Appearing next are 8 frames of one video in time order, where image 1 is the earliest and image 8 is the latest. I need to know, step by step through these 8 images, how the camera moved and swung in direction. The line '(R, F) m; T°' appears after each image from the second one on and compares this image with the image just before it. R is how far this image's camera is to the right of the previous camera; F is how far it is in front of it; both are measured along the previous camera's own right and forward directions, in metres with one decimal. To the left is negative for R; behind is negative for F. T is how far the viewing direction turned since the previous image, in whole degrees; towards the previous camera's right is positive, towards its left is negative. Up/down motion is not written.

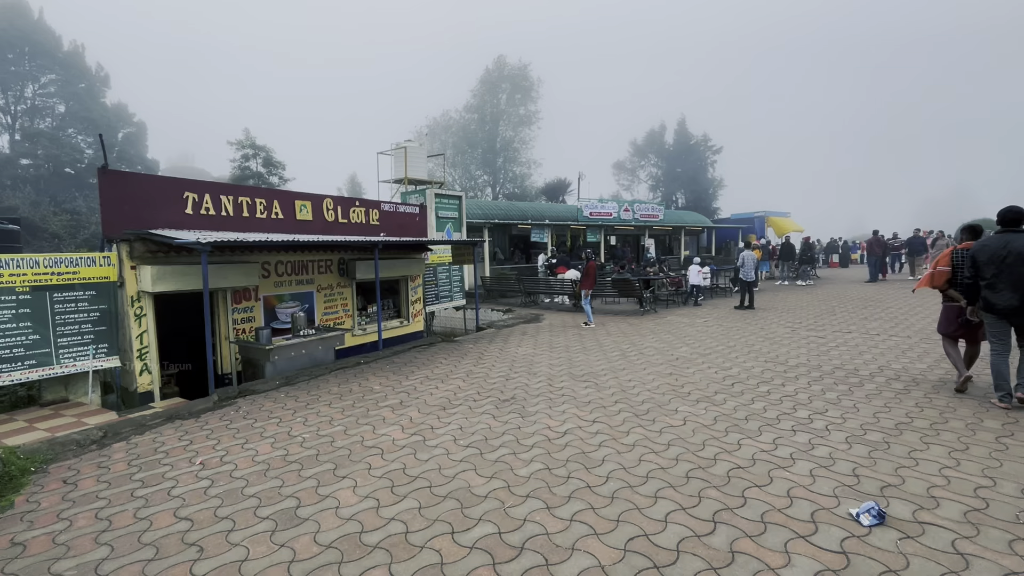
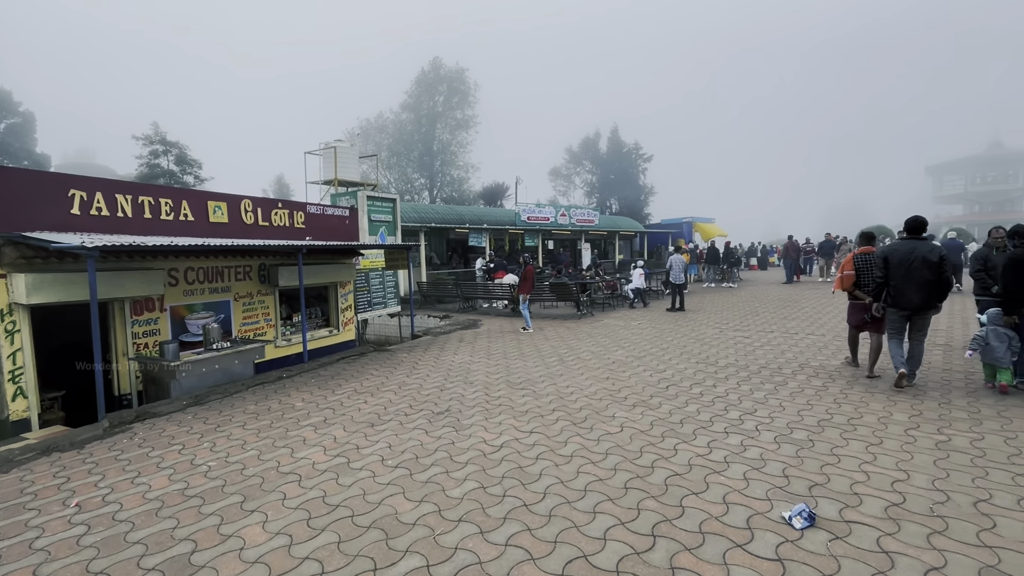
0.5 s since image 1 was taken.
(+0.1, +0.2) m; +7°
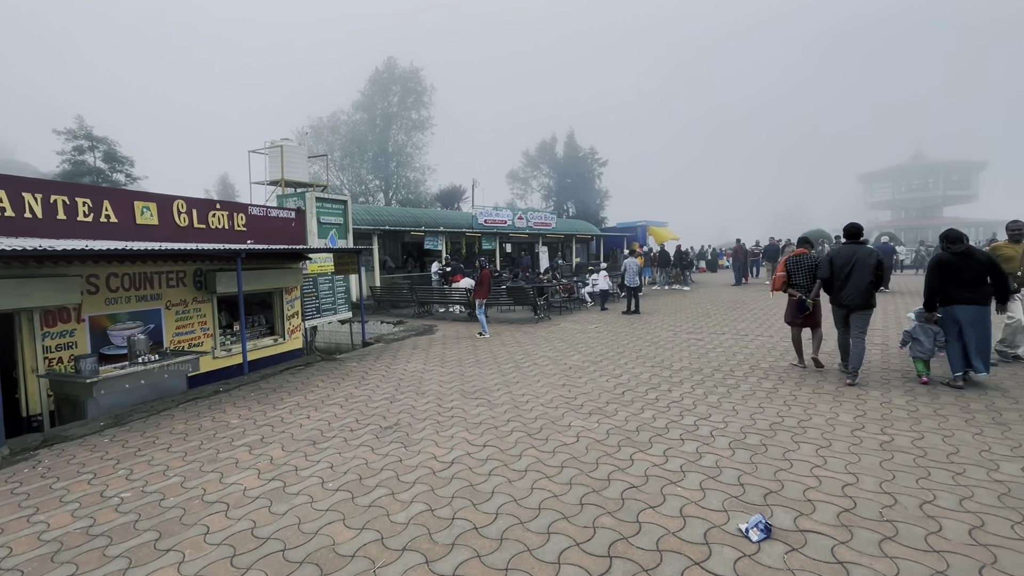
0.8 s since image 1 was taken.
(+0.1, +0.2) m; +5°
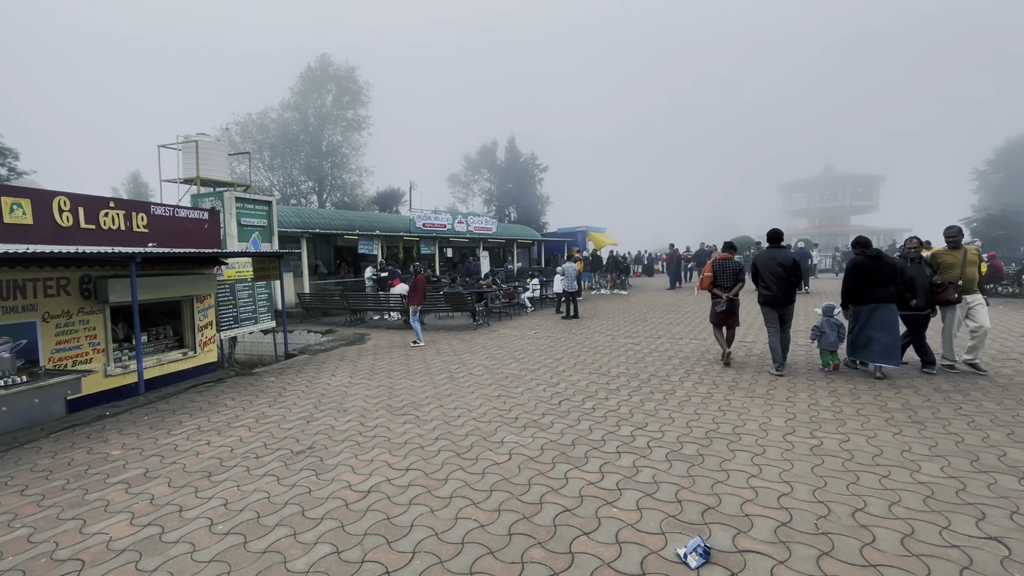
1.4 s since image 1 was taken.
(+0.1, +0.3) m; +7°
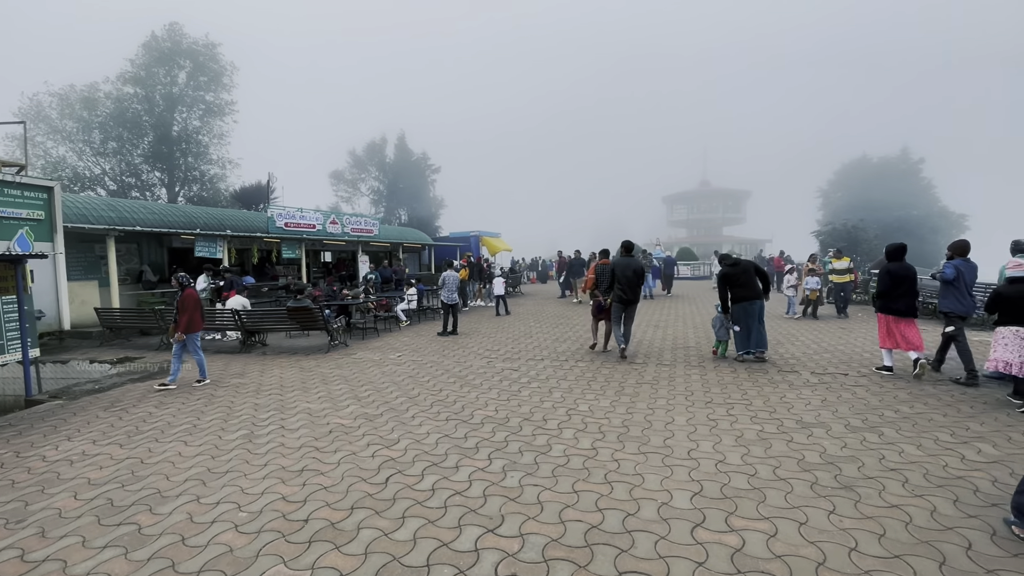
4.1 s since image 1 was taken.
(+0.7, +1.6) m; +12°
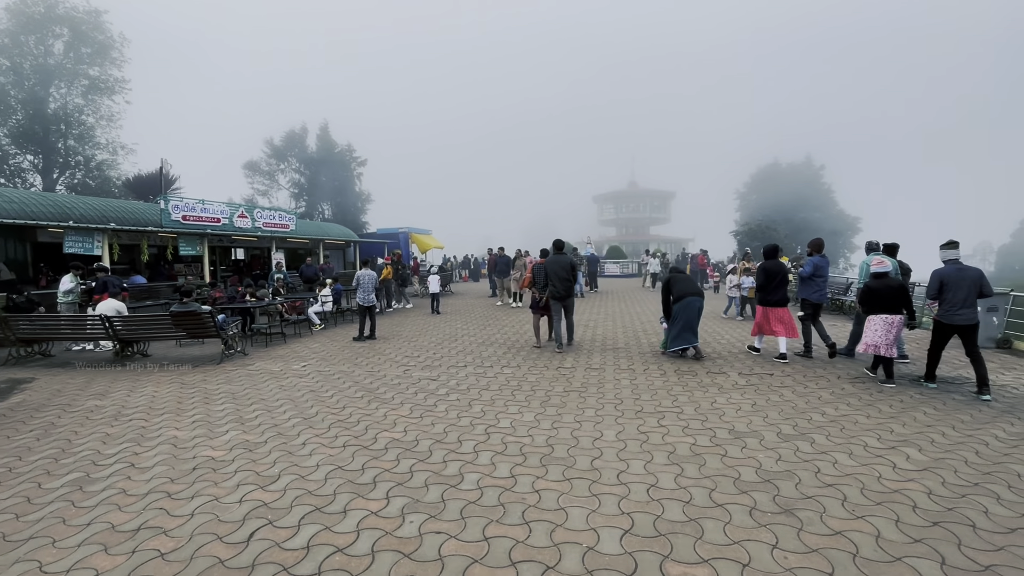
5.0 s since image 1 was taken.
(+0.2, +0.6) m; +8°
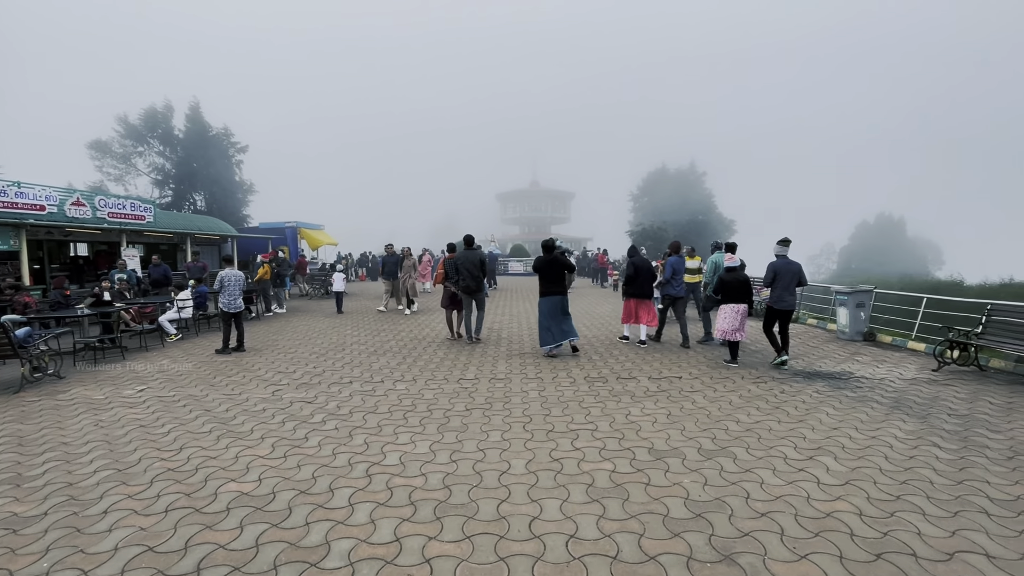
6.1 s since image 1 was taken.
(+0.1, +0.8) m; +11°
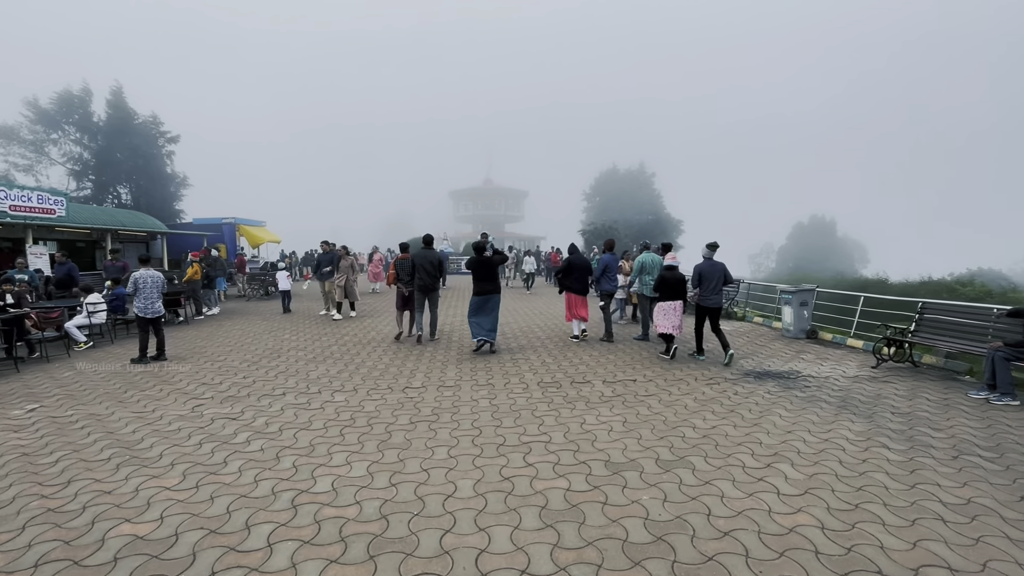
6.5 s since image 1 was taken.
(+0.1, +0.3) m; +5°
